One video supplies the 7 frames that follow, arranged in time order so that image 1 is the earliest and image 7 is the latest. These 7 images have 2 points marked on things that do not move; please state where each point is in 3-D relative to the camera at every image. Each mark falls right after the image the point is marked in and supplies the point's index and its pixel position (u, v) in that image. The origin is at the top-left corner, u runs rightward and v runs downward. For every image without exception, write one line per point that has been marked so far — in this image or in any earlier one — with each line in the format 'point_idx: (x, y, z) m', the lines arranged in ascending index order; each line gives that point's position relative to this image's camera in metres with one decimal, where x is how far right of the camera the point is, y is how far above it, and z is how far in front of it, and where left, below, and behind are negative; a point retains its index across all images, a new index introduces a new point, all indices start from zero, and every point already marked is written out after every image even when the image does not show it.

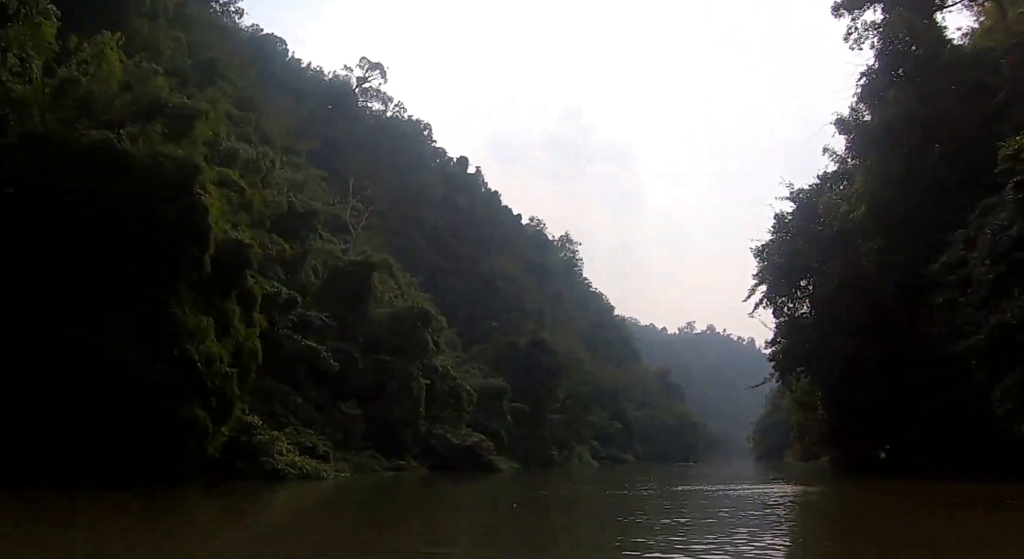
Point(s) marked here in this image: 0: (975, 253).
0: (+8.7, +0.5, +14.4) m
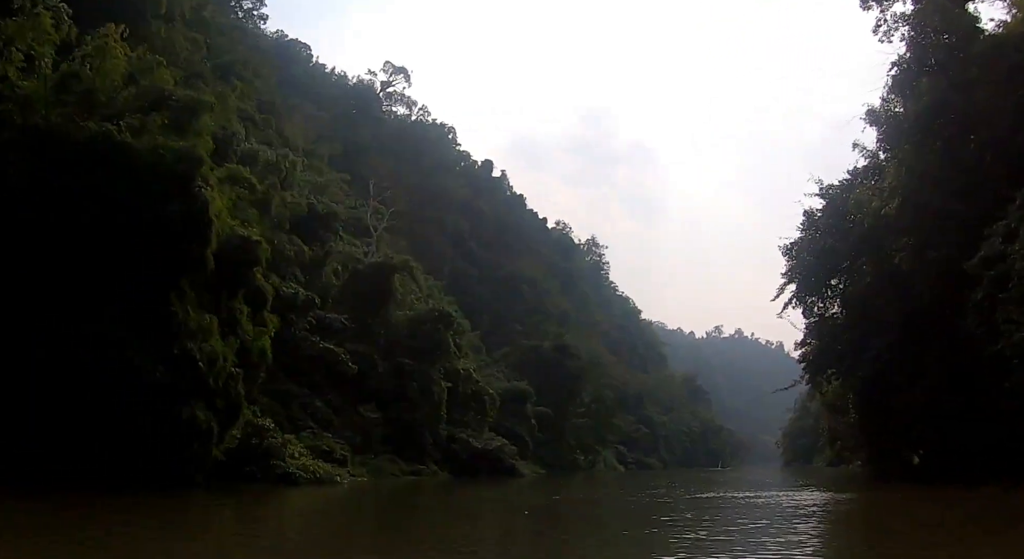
0: (+9.0, +0.6, +13.5) m
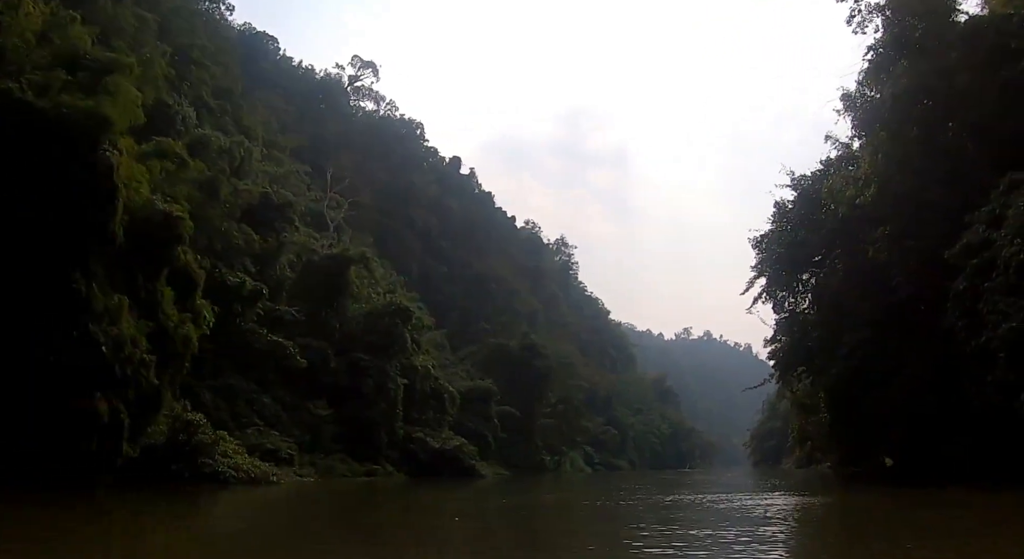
0: (+8.1, +0.8, +12.5) m
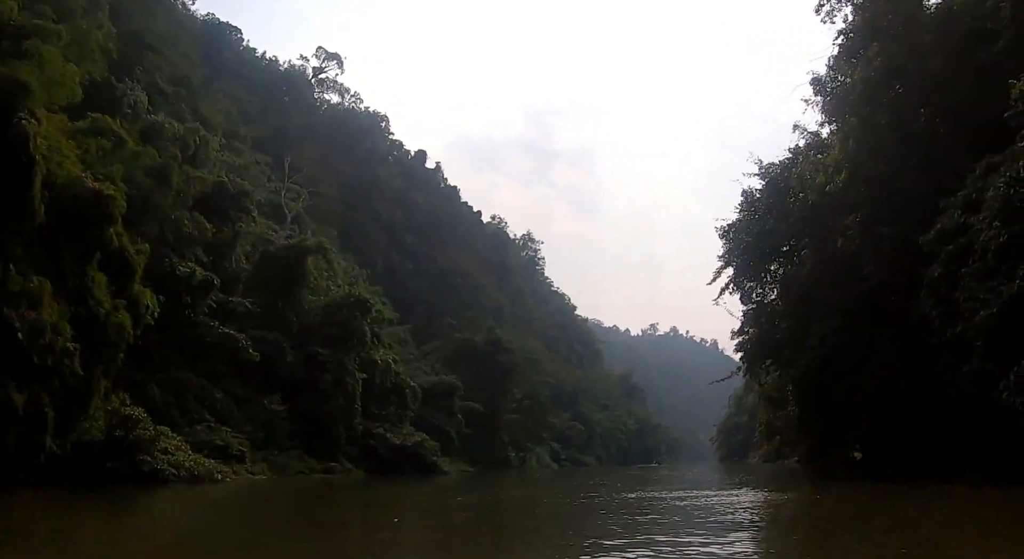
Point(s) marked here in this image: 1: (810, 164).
0: (+7.4, +1.0, +12.1) m
1: (+7.7, +3.0, +19.7) m
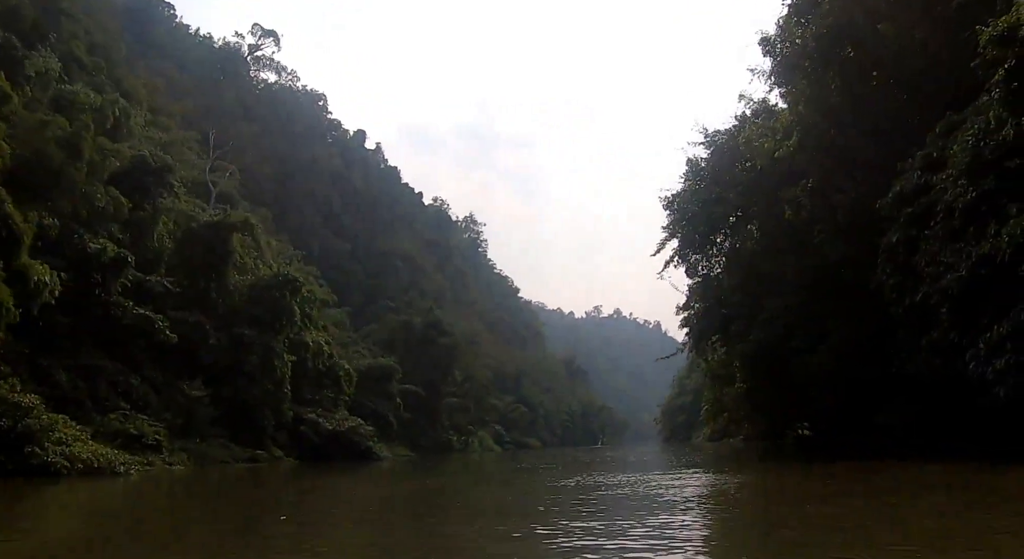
0: (+6.4, +1.6, +11.3) m
1: (+6.2, +3.7, +18.9) m
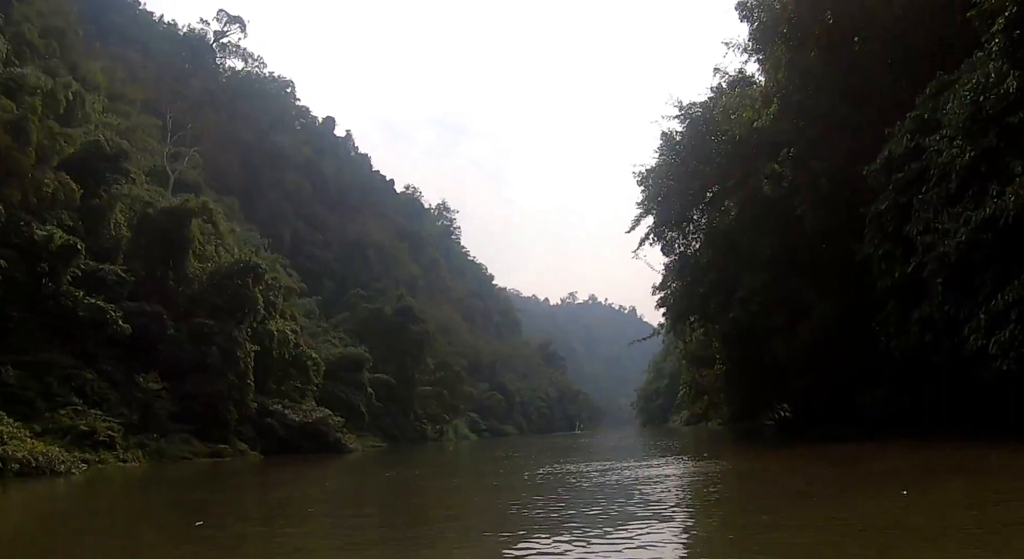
0: (+5.9, +2.0, +10.6) m
1: (+5.4, +4.3, +18.2) m
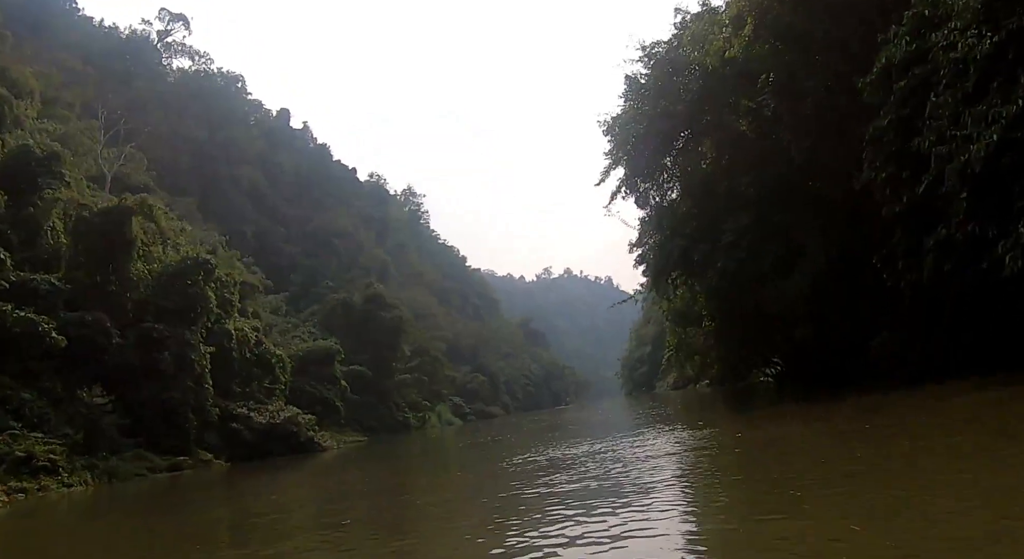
0: (+5.2, +3.0, +9.1) m
1: (+4.2, +5.4, +16.6) m
